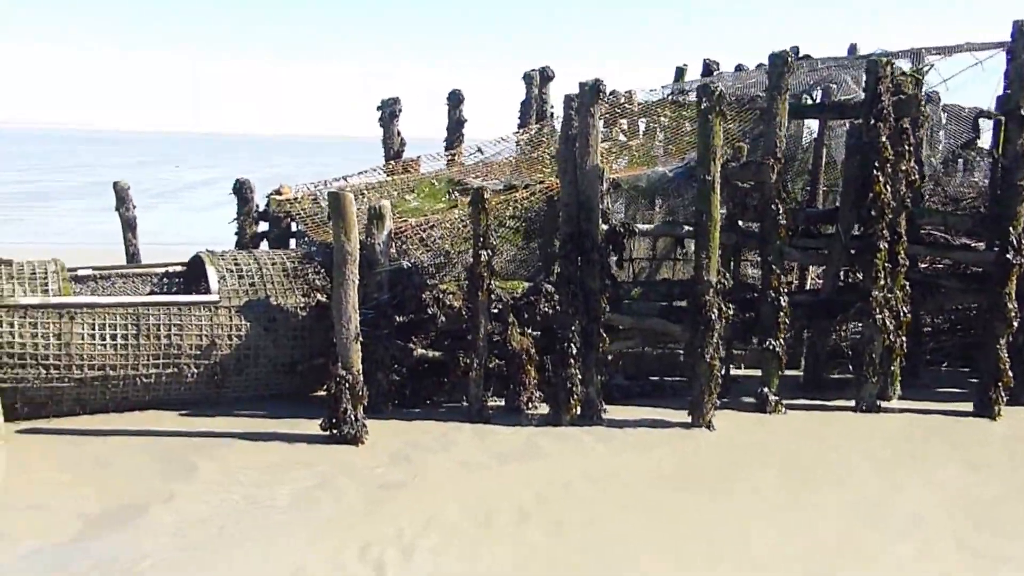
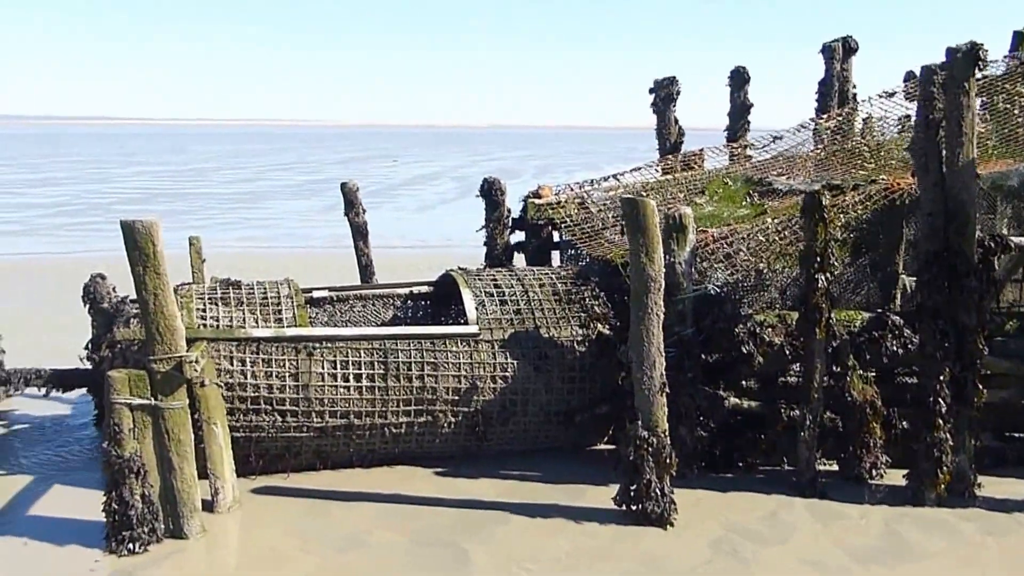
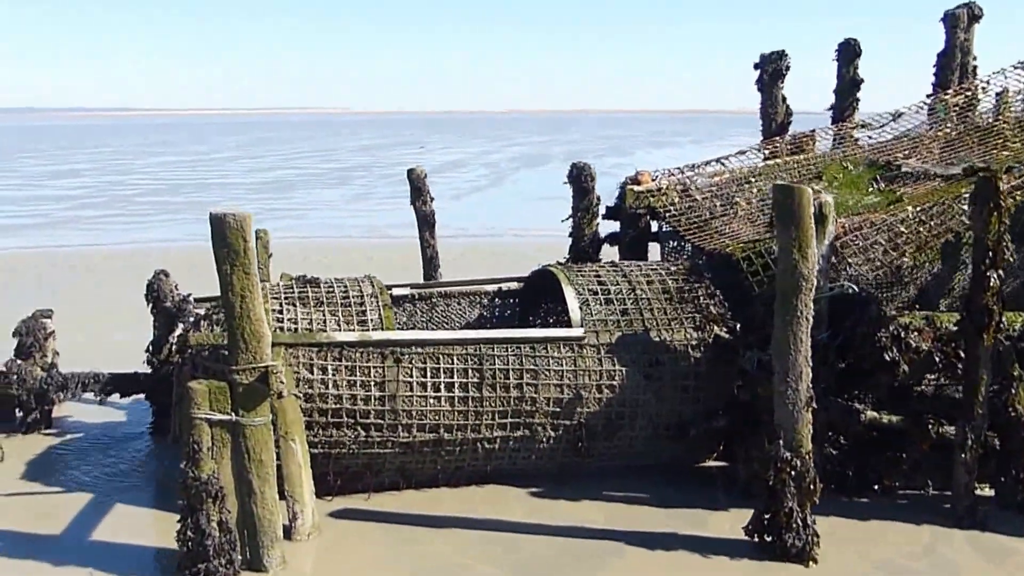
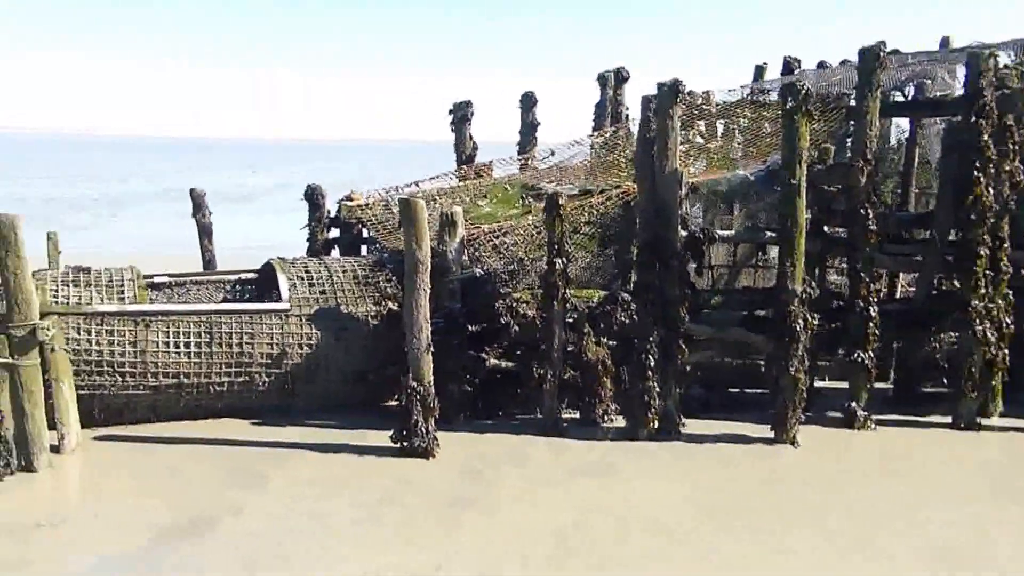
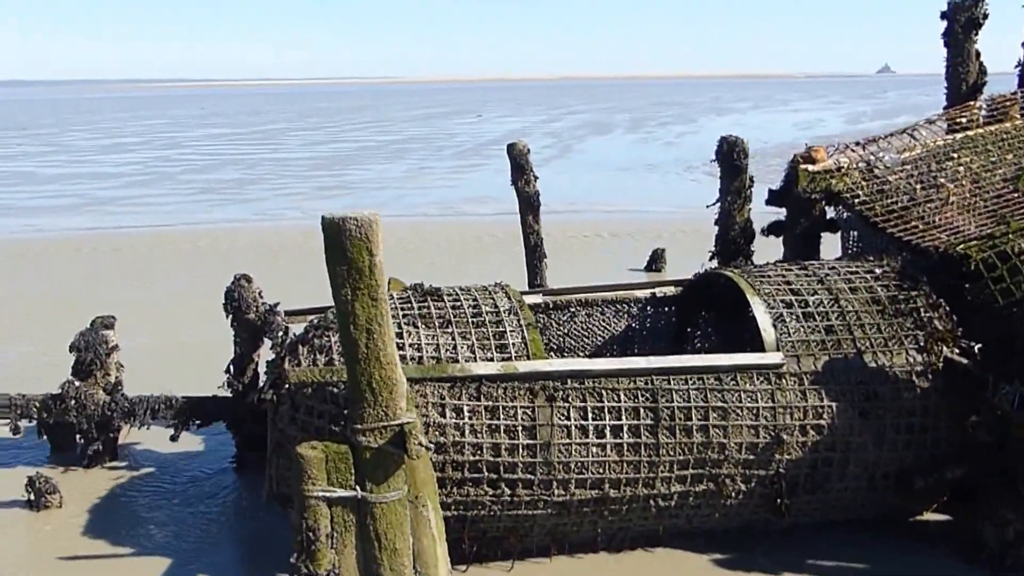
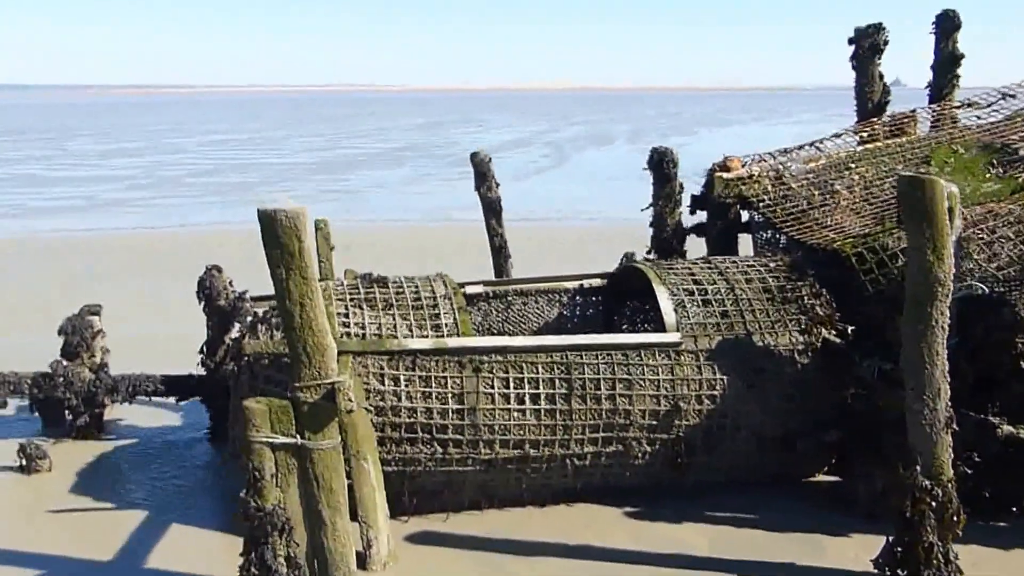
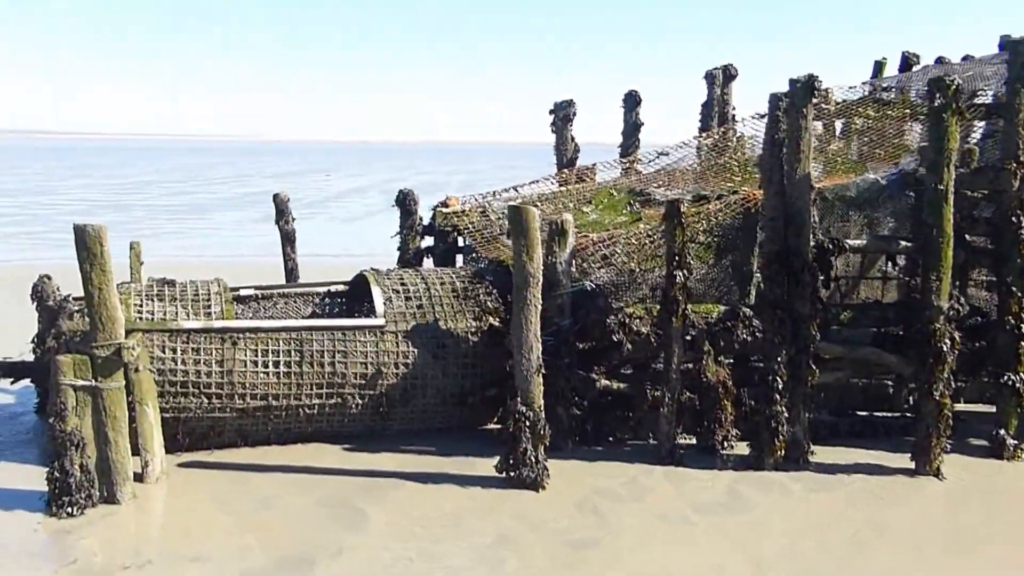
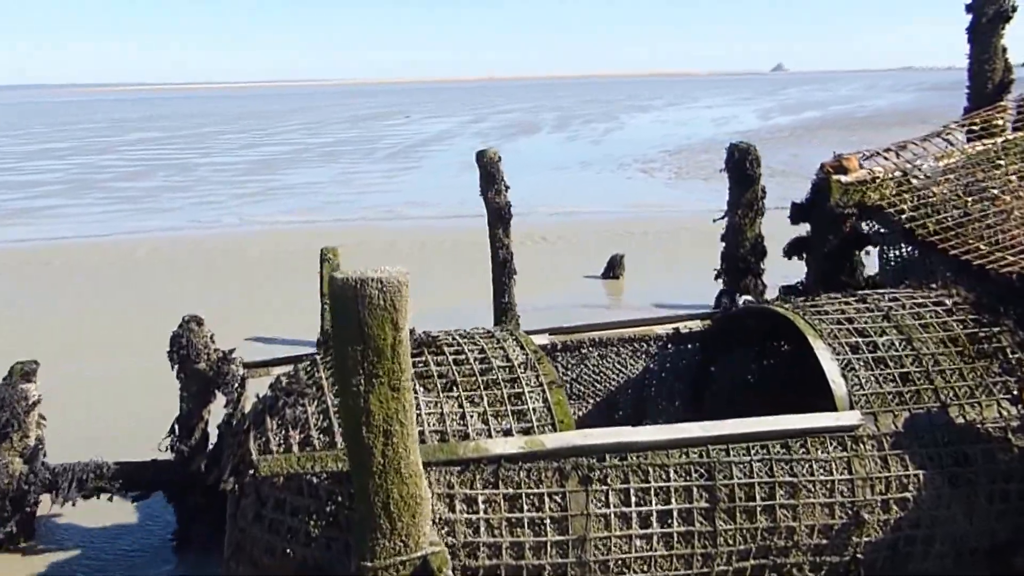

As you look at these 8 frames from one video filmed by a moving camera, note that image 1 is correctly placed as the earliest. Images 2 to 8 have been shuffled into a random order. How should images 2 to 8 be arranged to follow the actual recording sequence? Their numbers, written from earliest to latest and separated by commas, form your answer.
4, 7, 2, 3, 6, 5, 8
